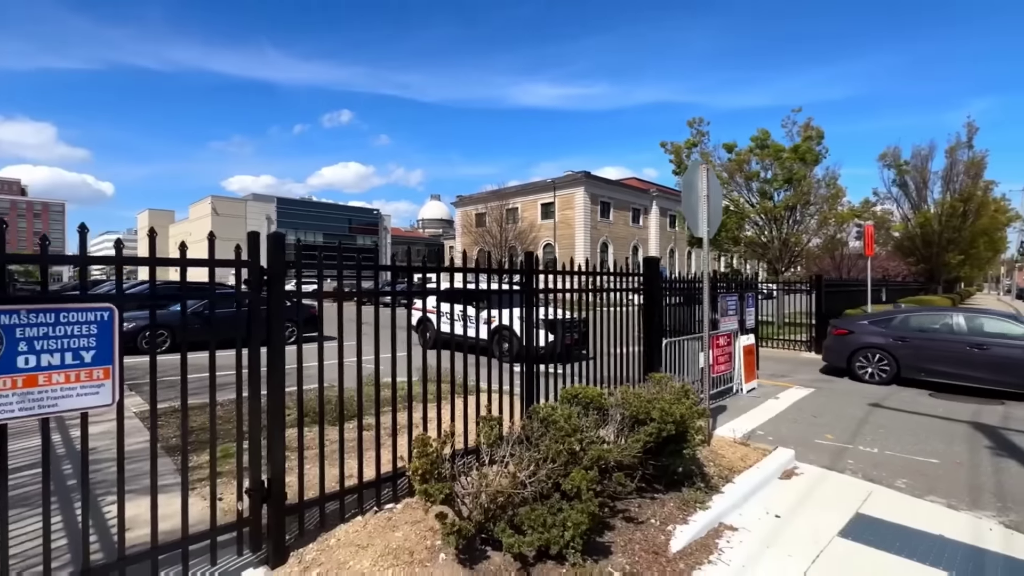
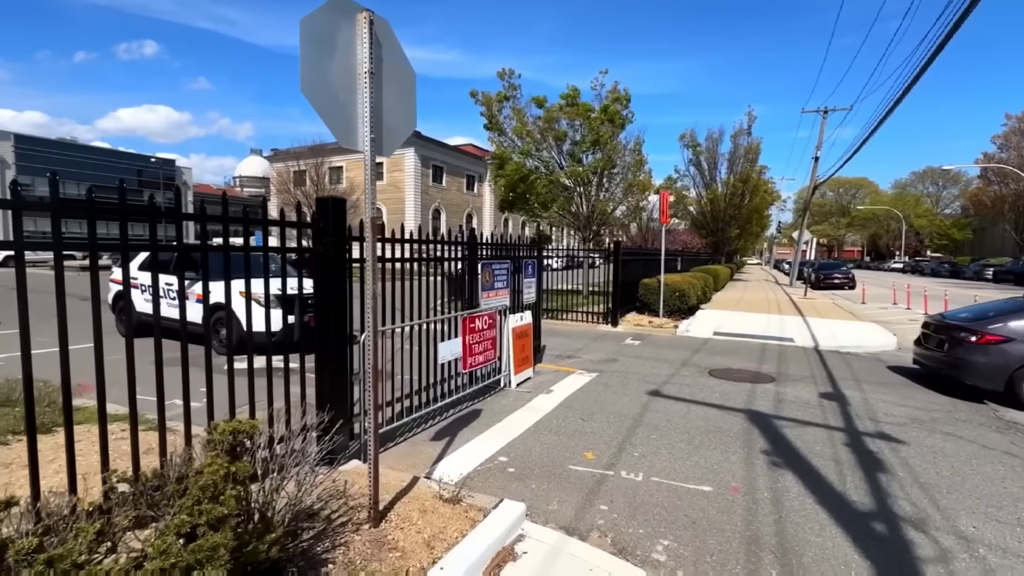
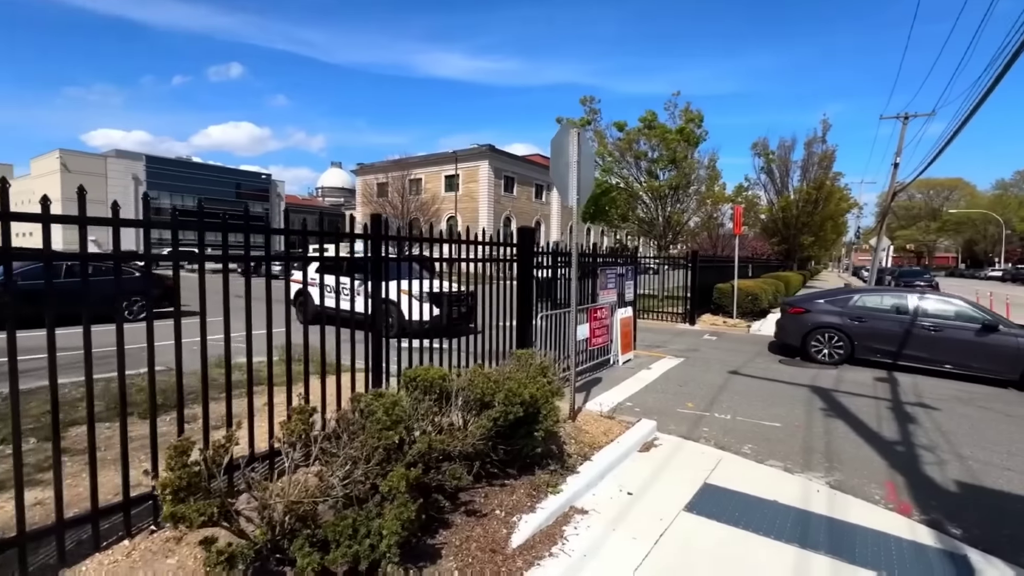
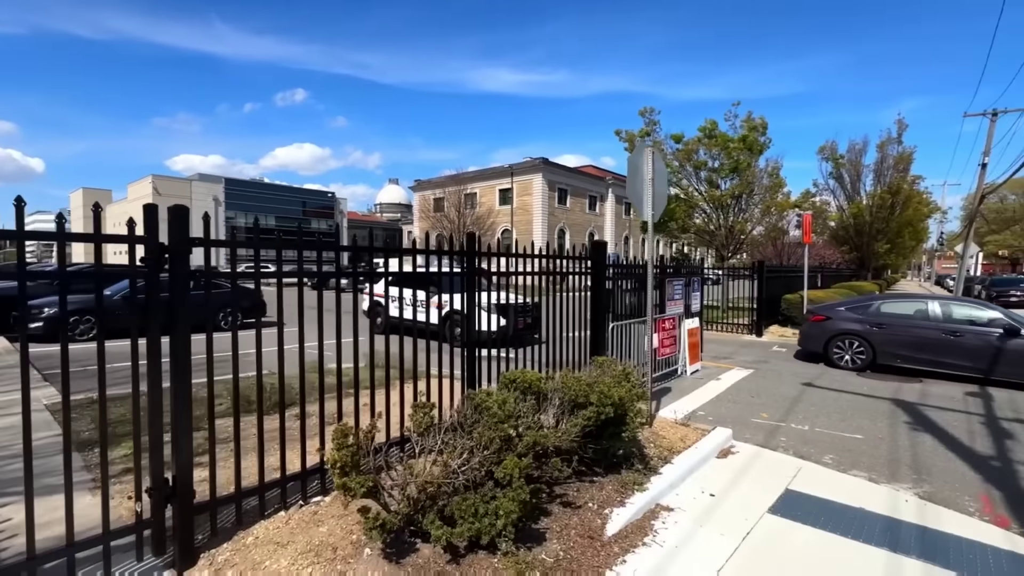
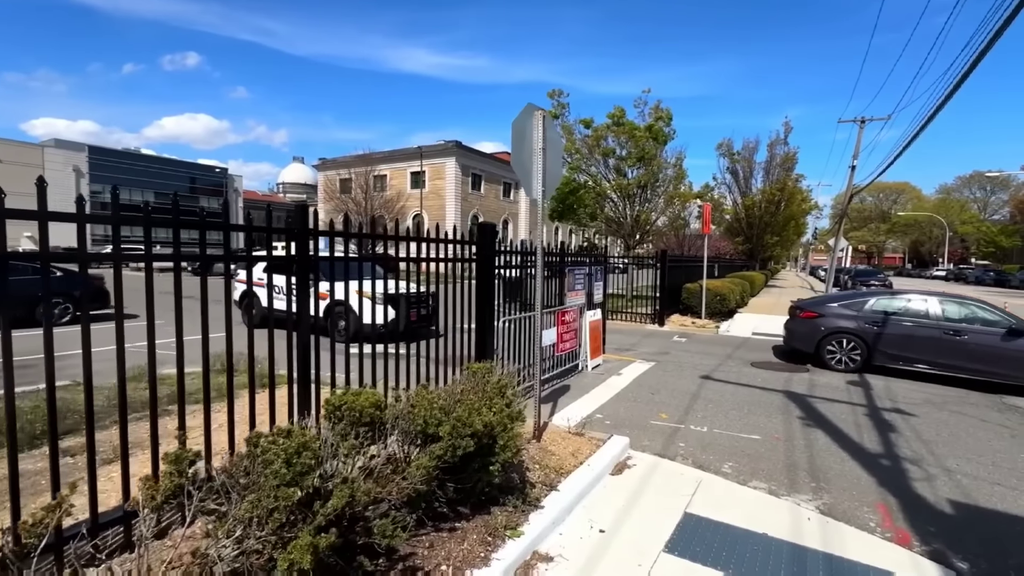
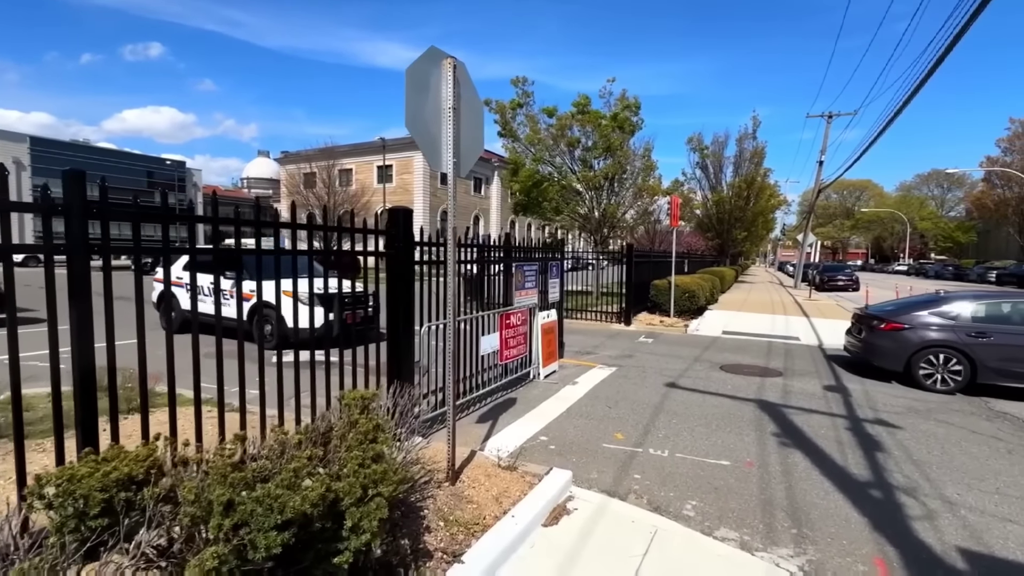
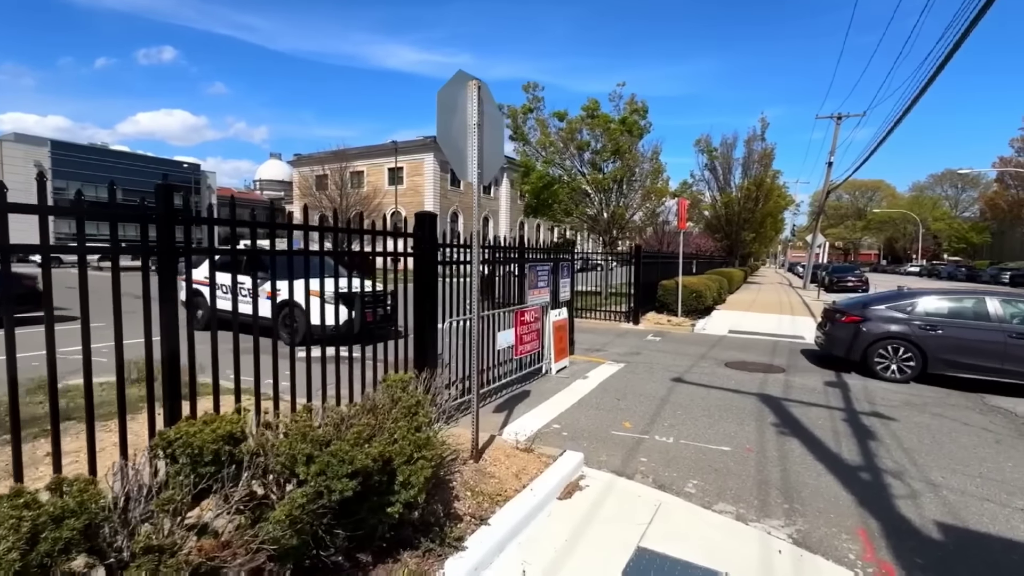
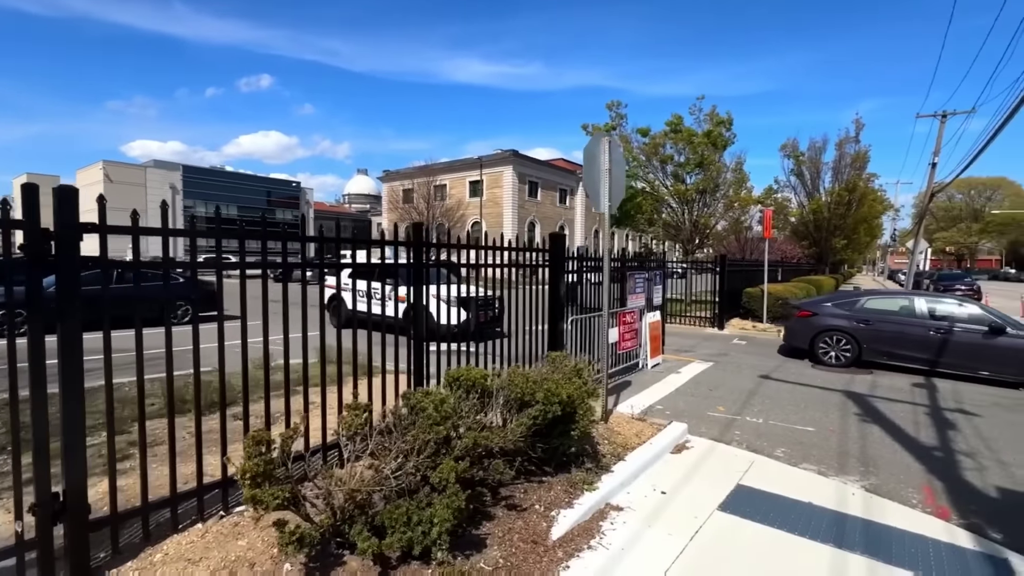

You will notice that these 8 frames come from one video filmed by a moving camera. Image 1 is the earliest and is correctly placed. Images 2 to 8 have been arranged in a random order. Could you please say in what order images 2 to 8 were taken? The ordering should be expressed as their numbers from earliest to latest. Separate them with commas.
4, 8, 3, 5, 7, 6, 2
